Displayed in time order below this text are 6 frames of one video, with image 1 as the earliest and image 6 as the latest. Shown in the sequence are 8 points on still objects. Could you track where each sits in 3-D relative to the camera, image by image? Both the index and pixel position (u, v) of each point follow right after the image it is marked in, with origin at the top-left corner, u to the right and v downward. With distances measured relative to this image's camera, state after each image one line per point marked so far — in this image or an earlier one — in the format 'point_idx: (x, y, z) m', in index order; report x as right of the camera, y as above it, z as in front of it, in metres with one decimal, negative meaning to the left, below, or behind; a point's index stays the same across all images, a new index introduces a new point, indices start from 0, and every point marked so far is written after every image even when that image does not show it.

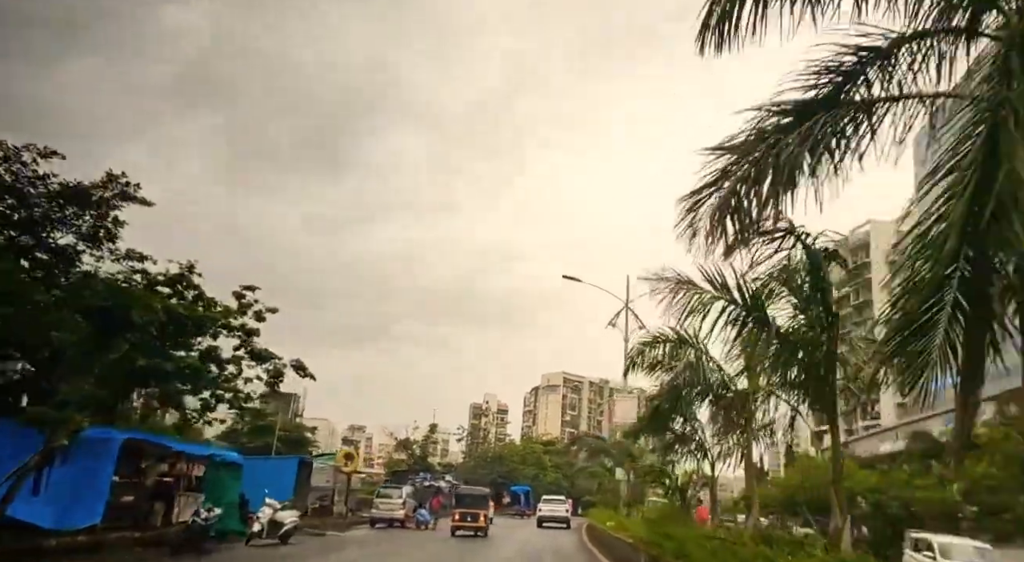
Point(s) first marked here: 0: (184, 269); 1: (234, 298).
0: (-6.5, +0.2, +14.4) m
1: (-6.8, -0.4, +17.7) m
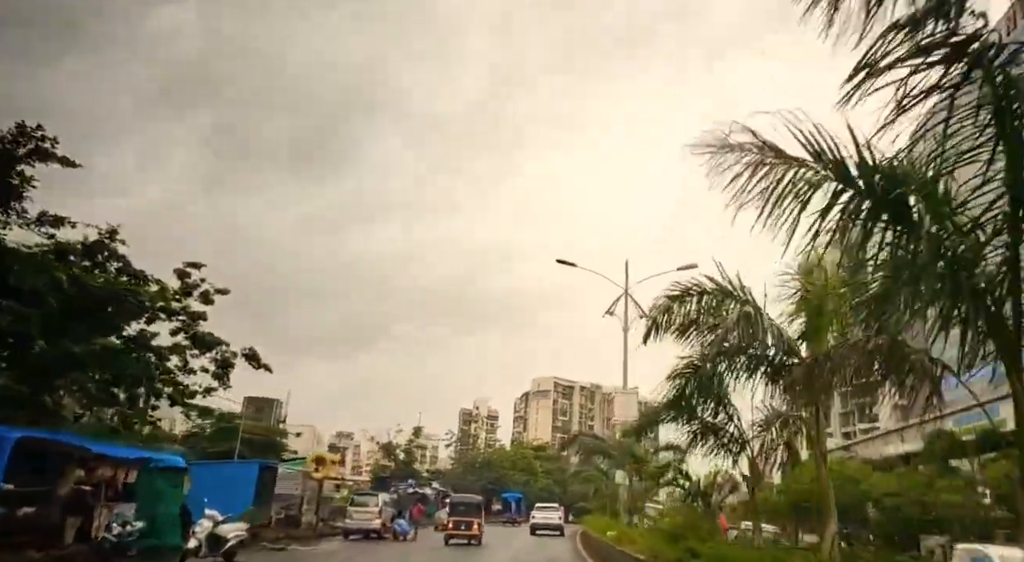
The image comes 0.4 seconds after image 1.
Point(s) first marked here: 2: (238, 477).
0: (-6.7, +0.8, +12.0) m
1: (-7.1, +0.1, +15.4) m
2: (-7.4, -5.3, +19.6) m
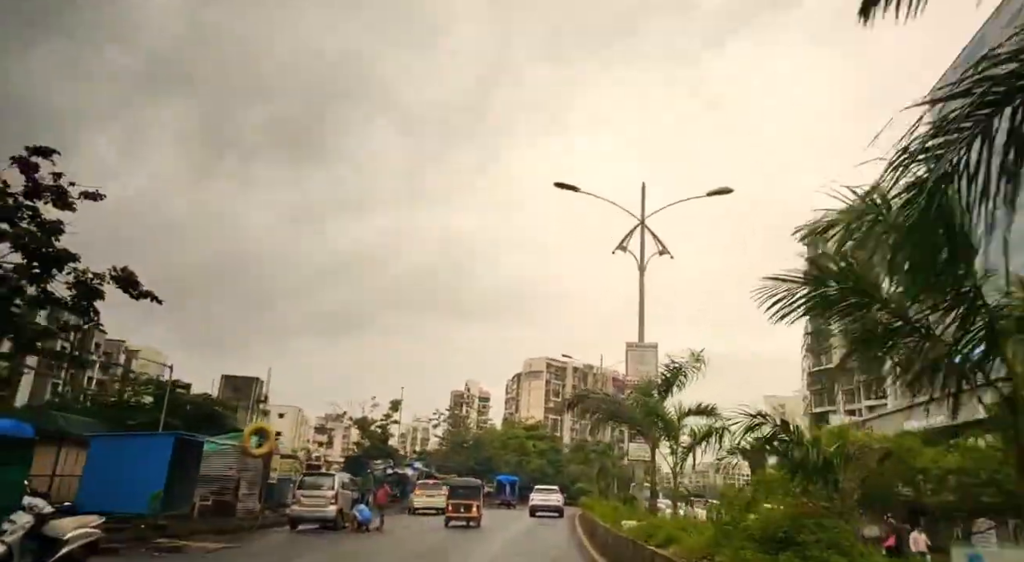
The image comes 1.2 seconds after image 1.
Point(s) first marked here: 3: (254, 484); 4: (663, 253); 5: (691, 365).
0: (-7.0, +2.3, +7.6) m
1: (-7.3, +1.7, +10.9) m
2: (-7.6, -3.6, +15.2) m
3: (-6.6, -5.2, +18.6) m
4: (+3.6, +0.7, +17.2) m
5: (+3.6, -1.6, +14.2) m
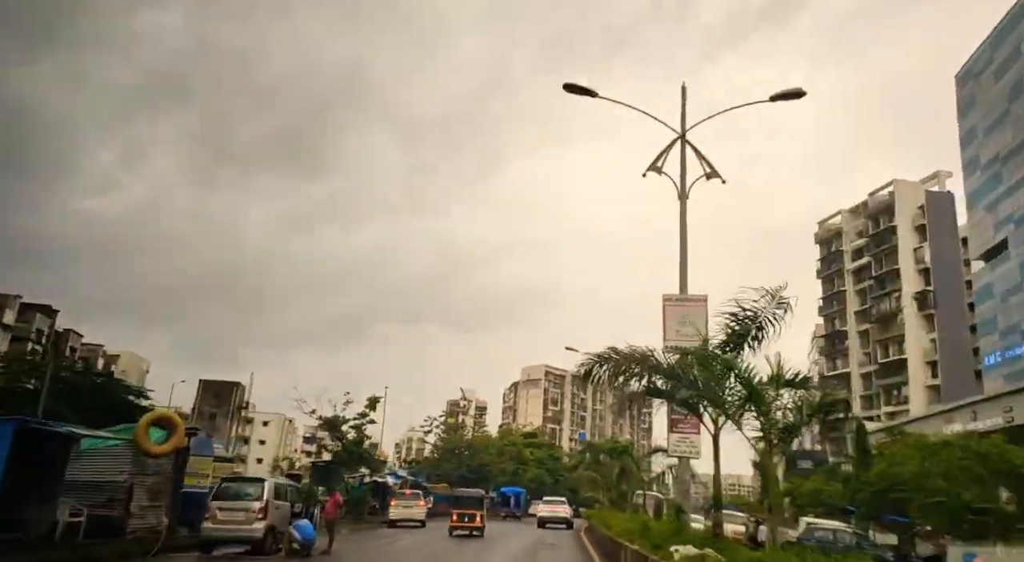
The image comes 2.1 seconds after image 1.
0: (-7.1, +3.6, +3.0) m
1: (-7.4, +2.9, +6.3) m
2: (-7.8, -2.4, +10.5) m
3: (-6.8, -4.1, +13.9) m
4: (+3.5, +1.8, +12.6) m
5: (+3.4, -0.4, +9.6) m
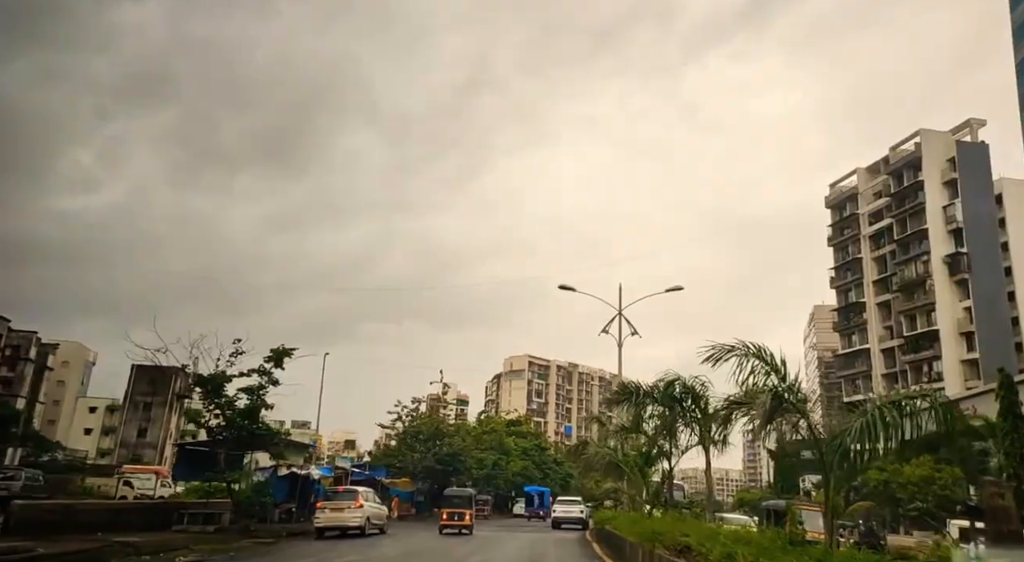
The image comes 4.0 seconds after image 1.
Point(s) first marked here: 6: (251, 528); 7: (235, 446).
0: (-7.2, +6.5, -7.1) m
1: (-7.6, +5.8, -3.8) m
2: (-8.0, +0.5, +0.5) m
3: (-7.1, -1.1, +3.9) m
4: (+3.1, +4.8, +2.8) m
5: (+3.2, +2.6, -0.2) m
6: (-6.9, -6.5, +19.3) m
7: (-7.4, -4.4, +19.3) m
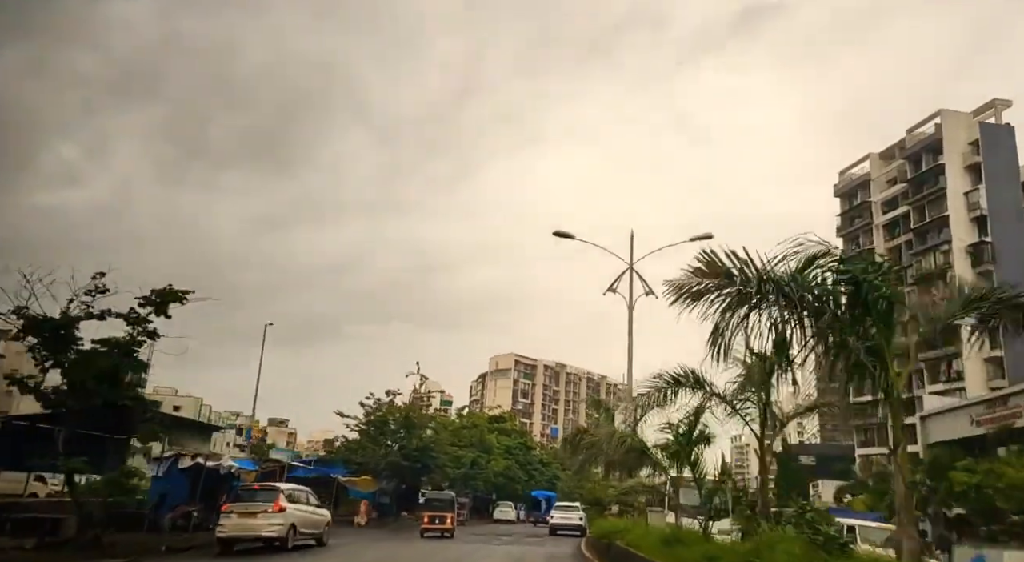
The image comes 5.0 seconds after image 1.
0: (-7.0, +8.3, -12.9) m
1: (-7.5, +7.7, -9.6) m
2: (-8.1, +2.3, -5.3) m
3: (-7.2, +0.7, -1.9) m
4: (+3.1, +6.5, -2.8) m
5: (+3.2, +4.3, -5.8) m
6: (-7.4, -4.8, +13.5) m
7: (-7.8, -2.6, +13.5) m
